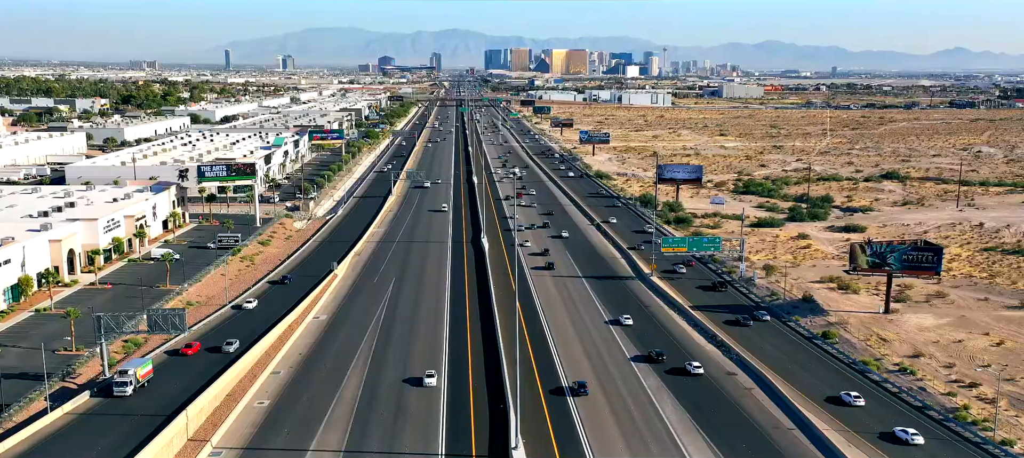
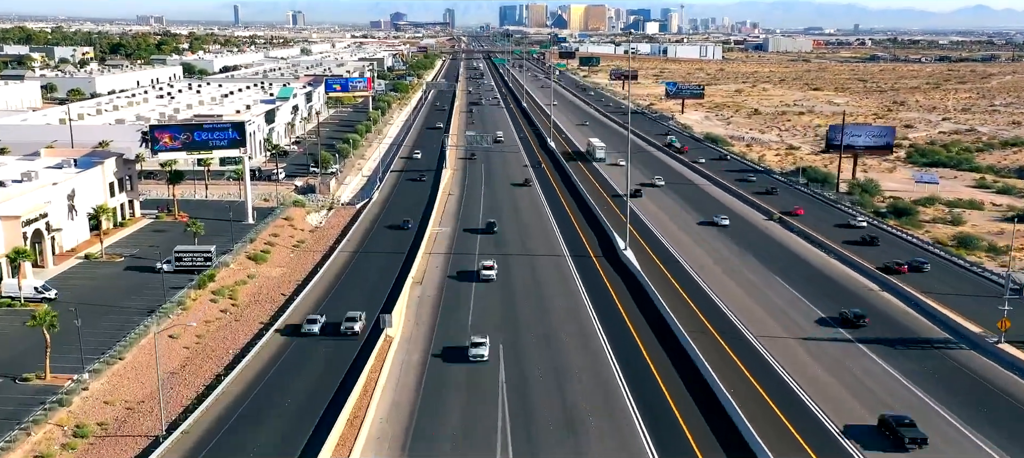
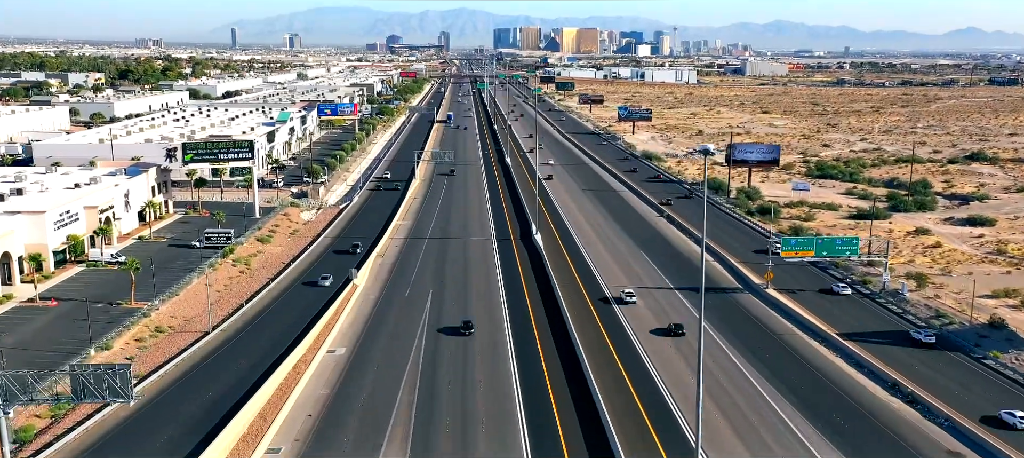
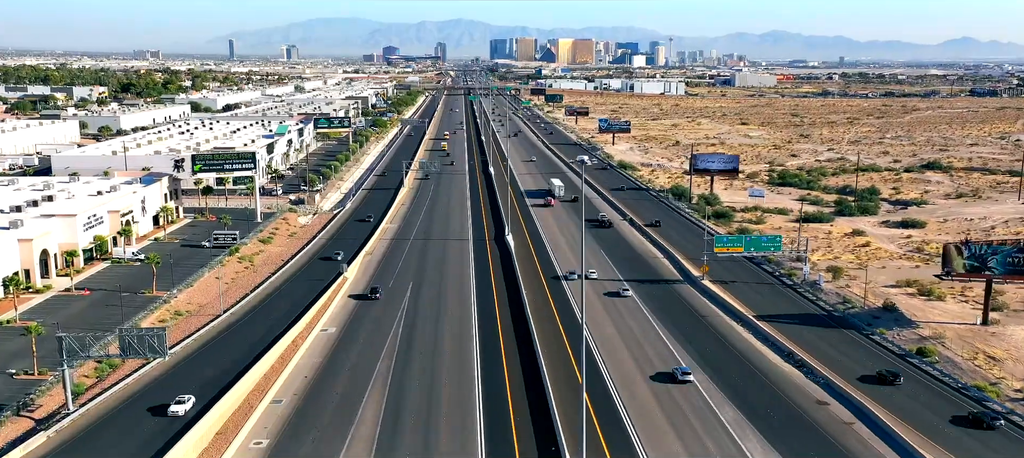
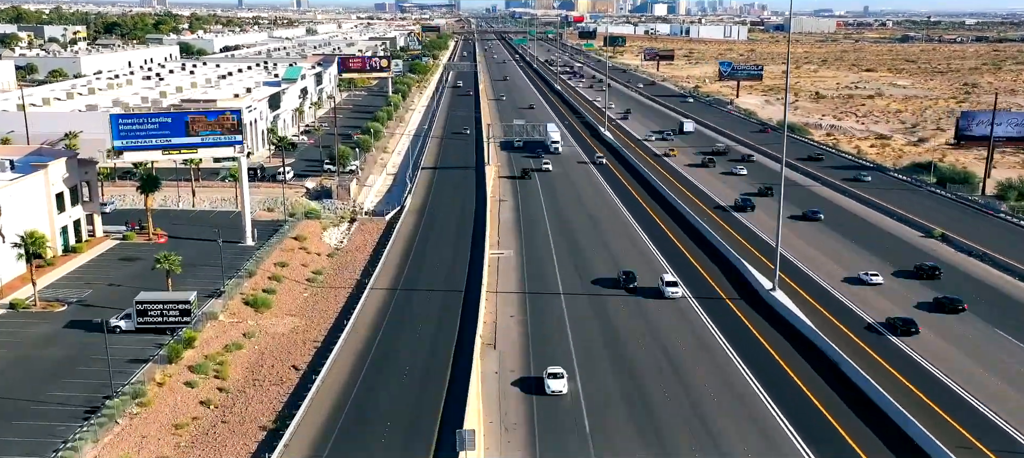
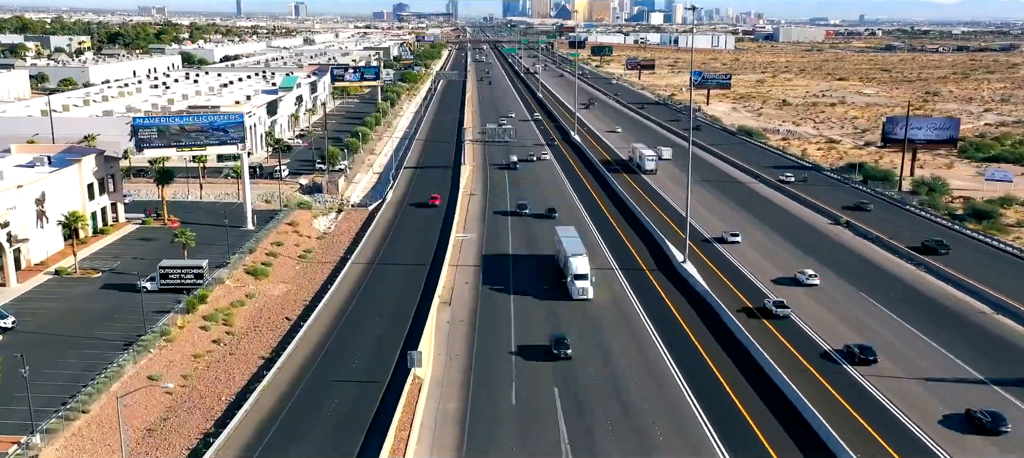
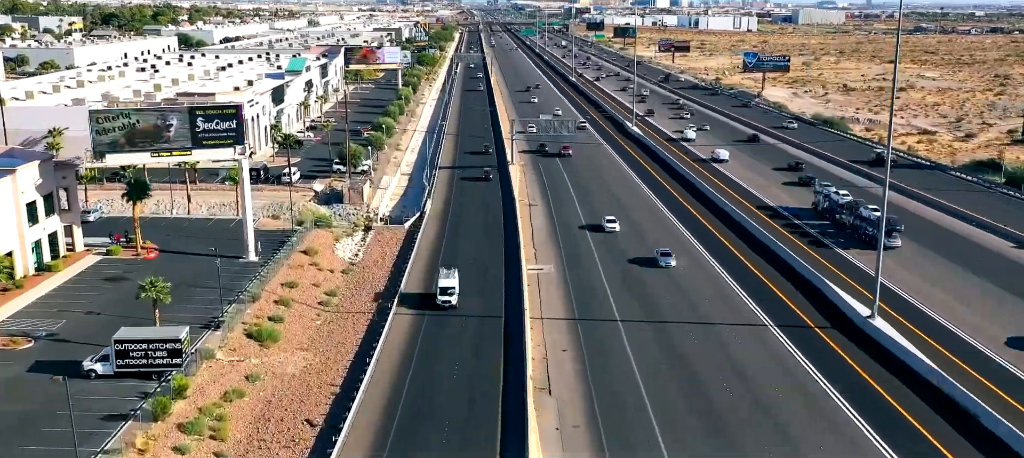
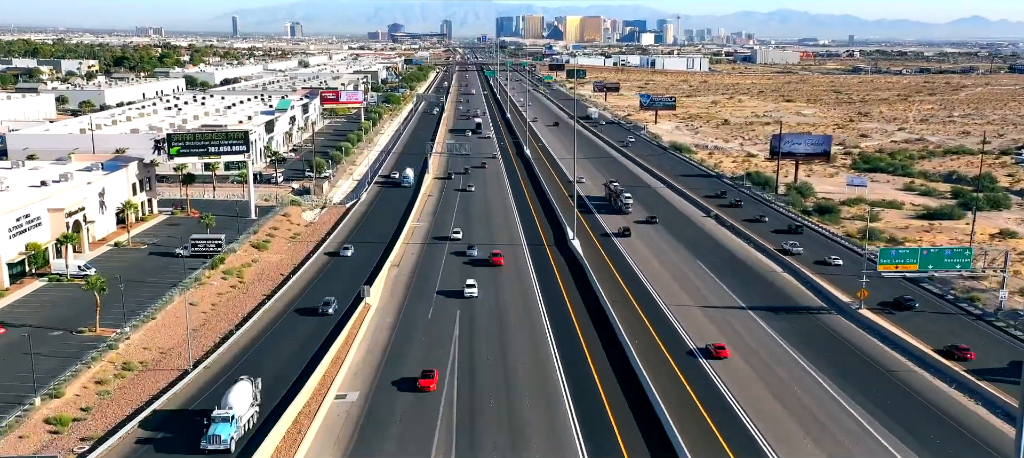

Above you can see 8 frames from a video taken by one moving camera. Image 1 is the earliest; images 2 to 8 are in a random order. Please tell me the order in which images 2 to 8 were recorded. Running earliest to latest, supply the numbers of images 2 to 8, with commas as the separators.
4, 3, 8, 2, 6, 5, 7
